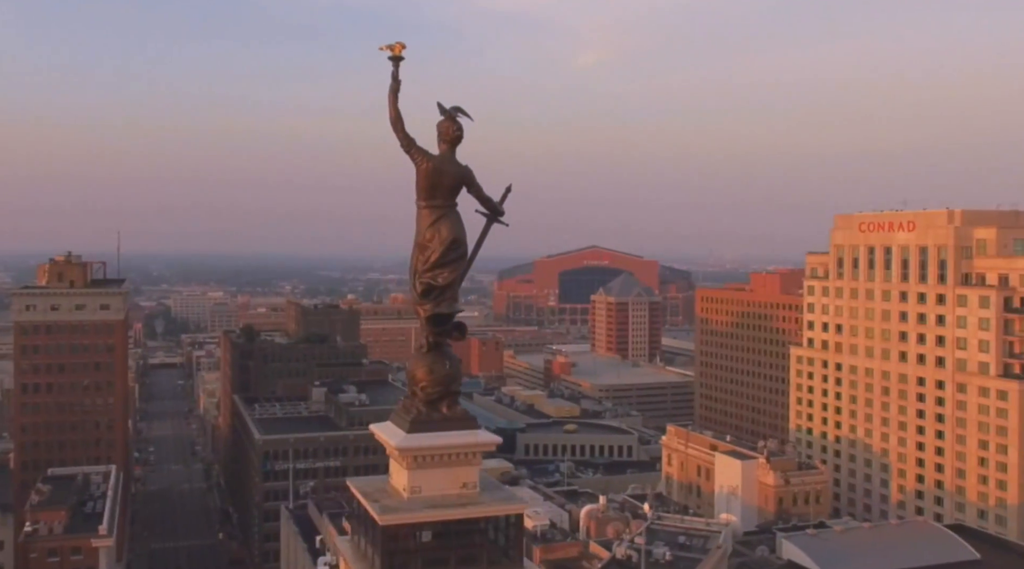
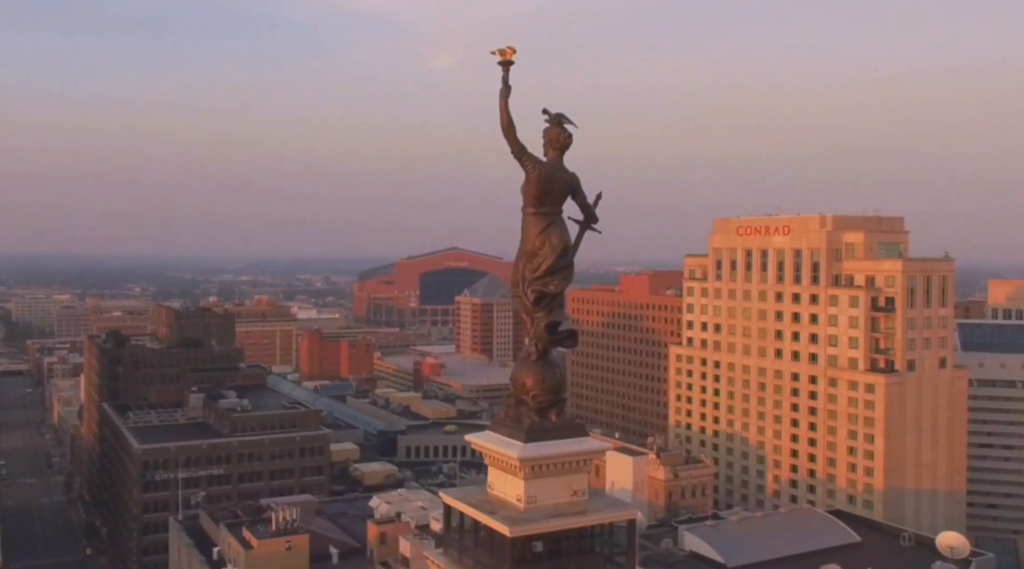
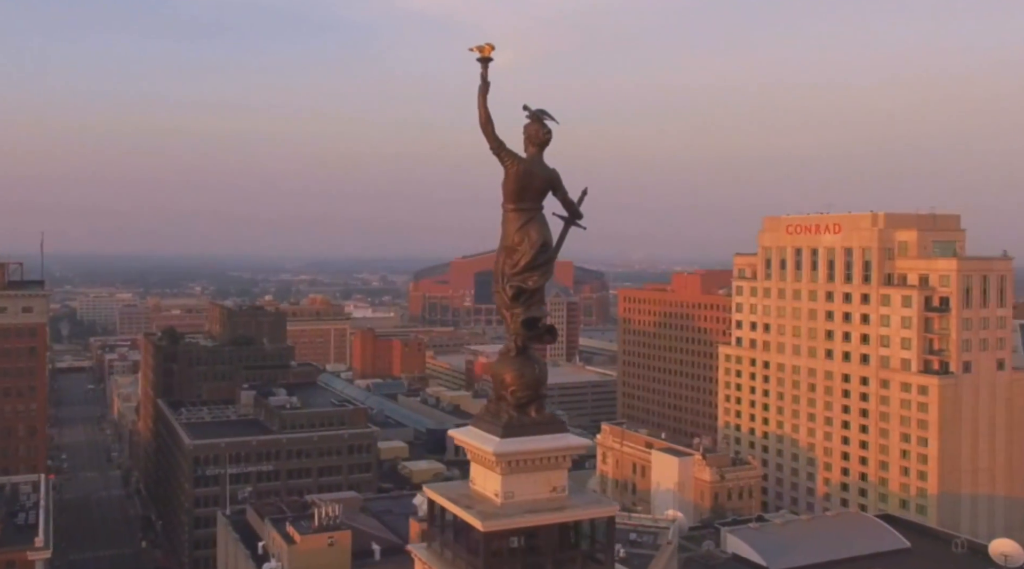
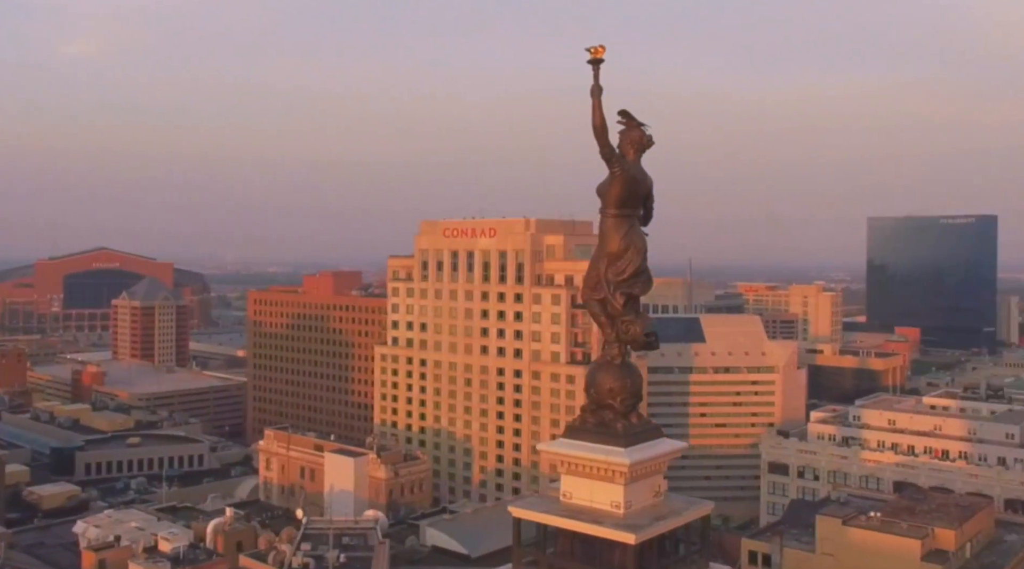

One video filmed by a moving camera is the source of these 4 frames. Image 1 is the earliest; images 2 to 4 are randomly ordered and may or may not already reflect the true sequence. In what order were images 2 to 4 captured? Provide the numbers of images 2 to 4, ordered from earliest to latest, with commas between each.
3, 2, 4
